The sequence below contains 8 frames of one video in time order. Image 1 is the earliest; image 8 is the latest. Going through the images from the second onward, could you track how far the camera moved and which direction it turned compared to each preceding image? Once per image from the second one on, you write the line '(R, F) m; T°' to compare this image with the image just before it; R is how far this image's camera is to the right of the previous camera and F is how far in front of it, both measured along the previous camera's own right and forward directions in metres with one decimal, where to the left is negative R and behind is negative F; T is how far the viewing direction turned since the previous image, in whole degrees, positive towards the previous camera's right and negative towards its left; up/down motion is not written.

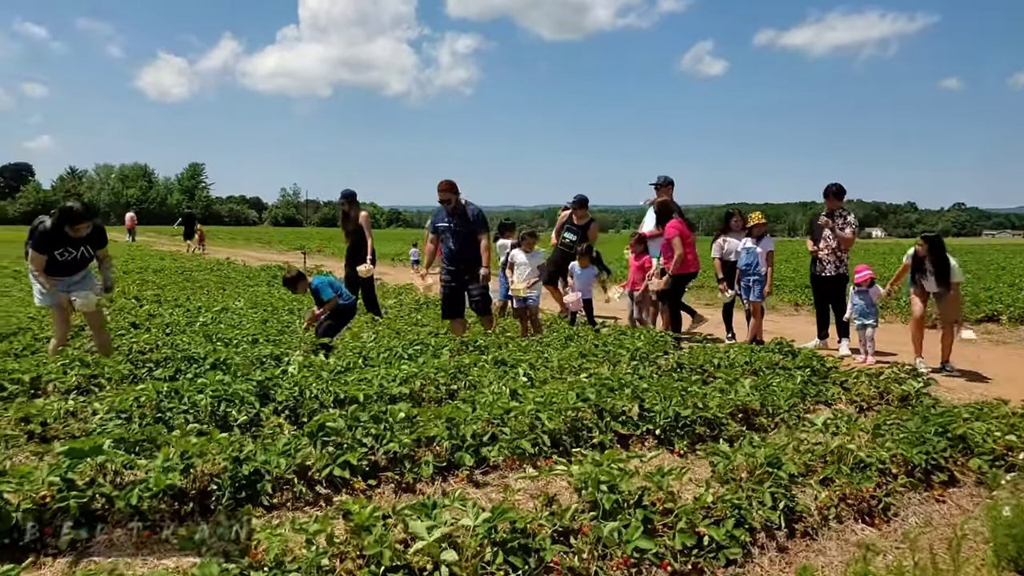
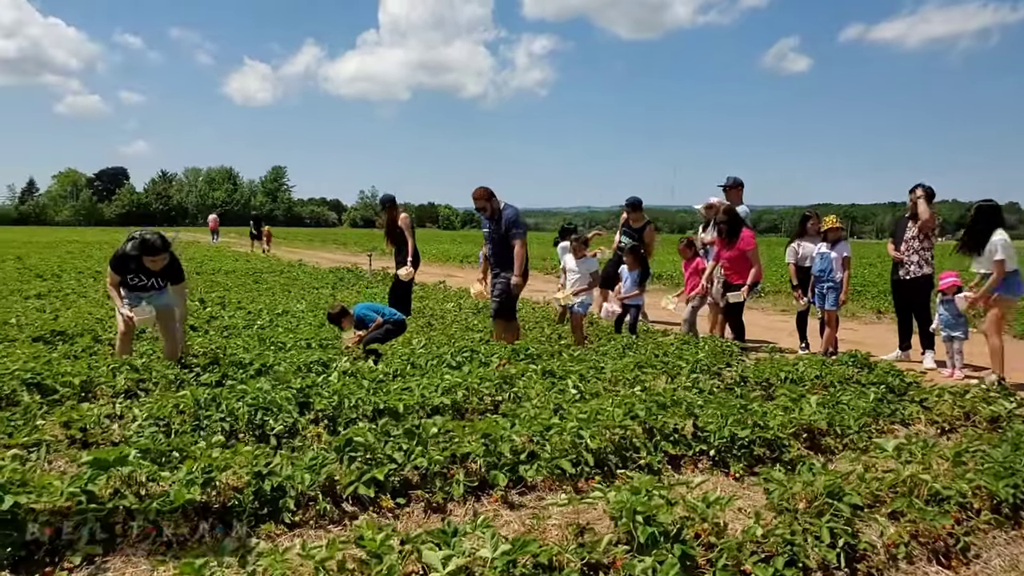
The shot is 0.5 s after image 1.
(+0.2, +0.2) m; -5°
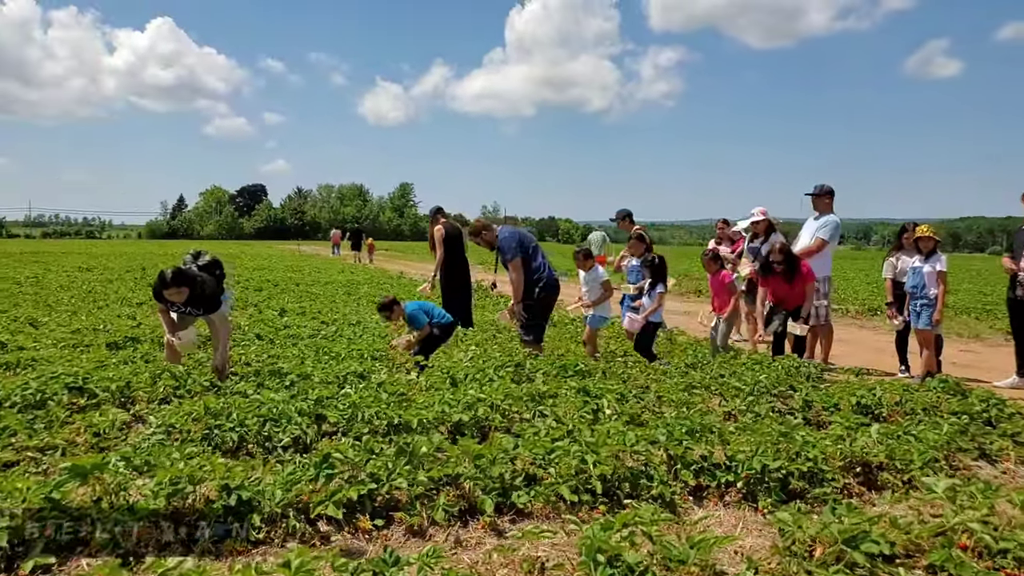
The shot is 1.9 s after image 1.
(+0.6, +0.3) m; -9°
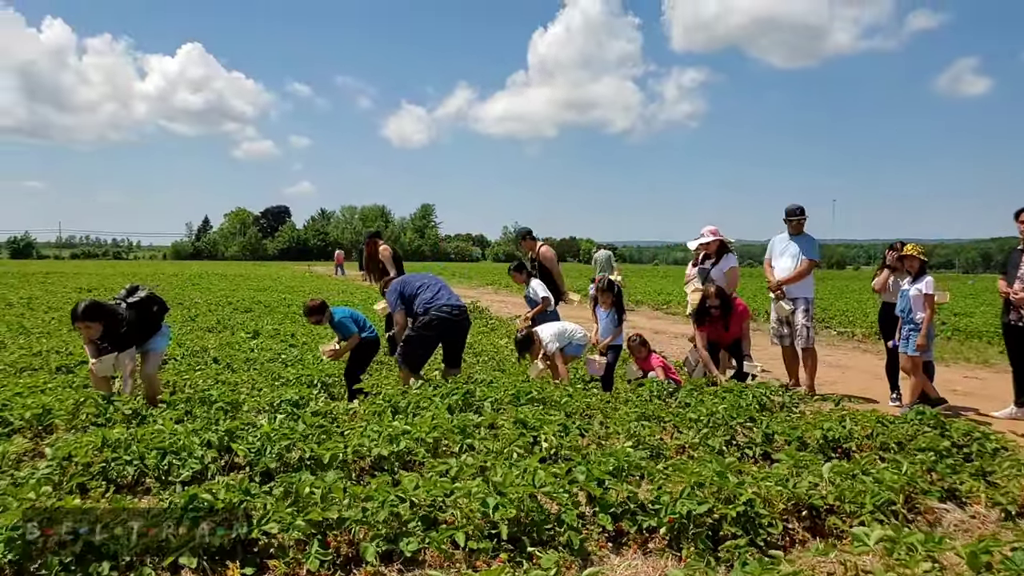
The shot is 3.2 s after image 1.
(+0.6, +0.3) m; -1°
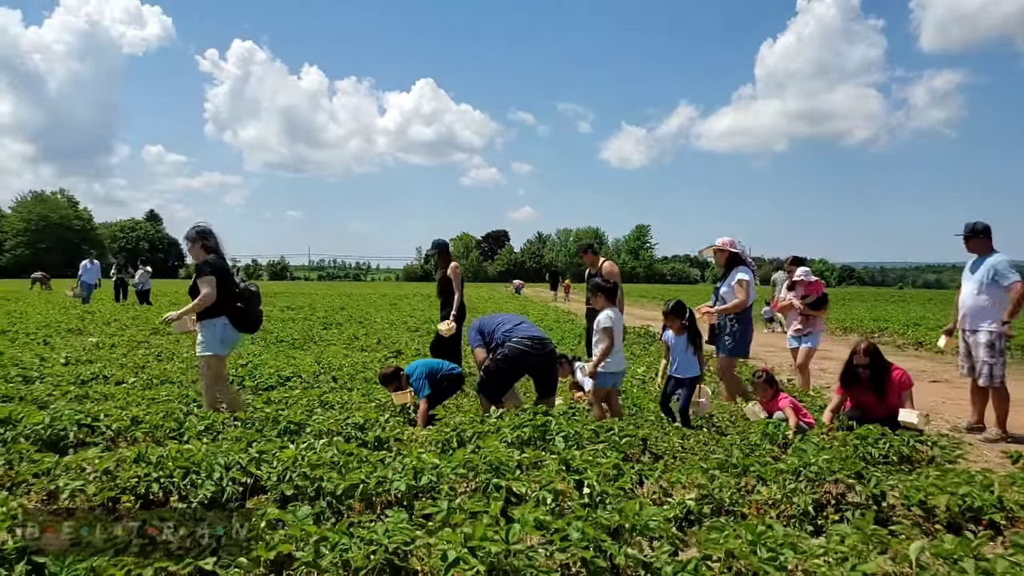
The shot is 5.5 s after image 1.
(+1.0, +0.6) m; -15°
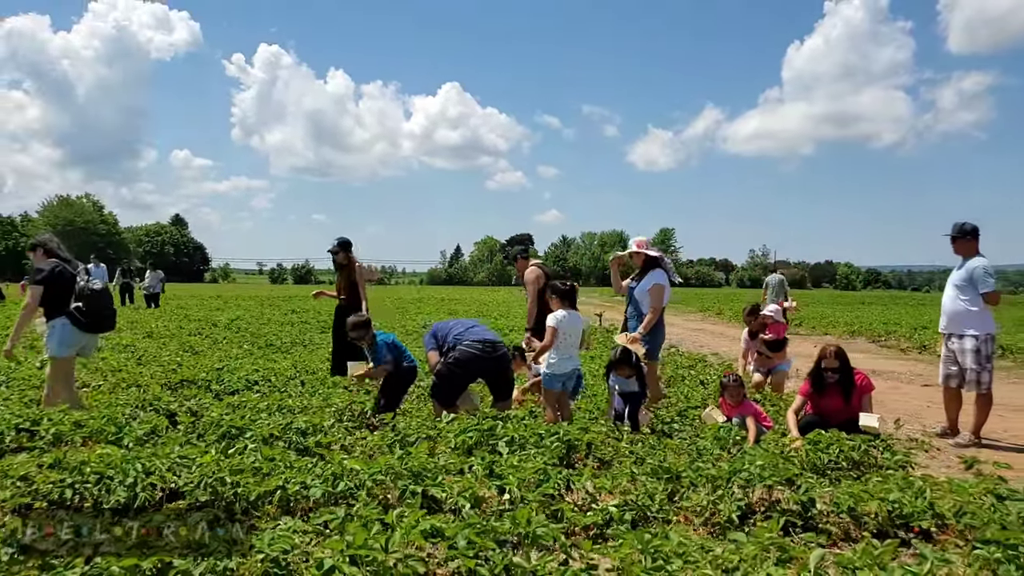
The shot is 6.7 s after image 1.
(+0.6, +0.1) m; -2°
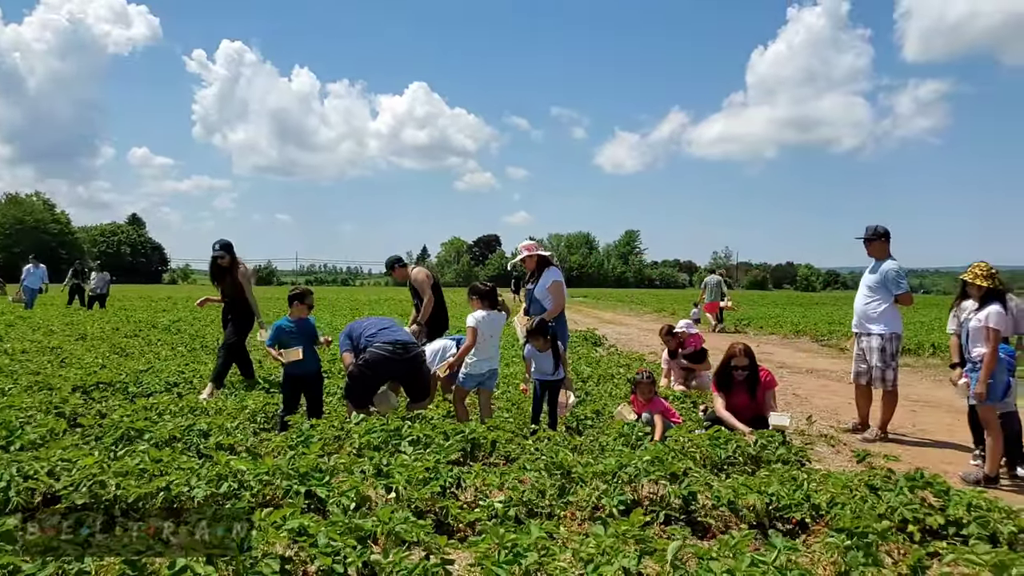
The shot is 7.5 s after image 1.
(+0.5, -0.1) m; +2°
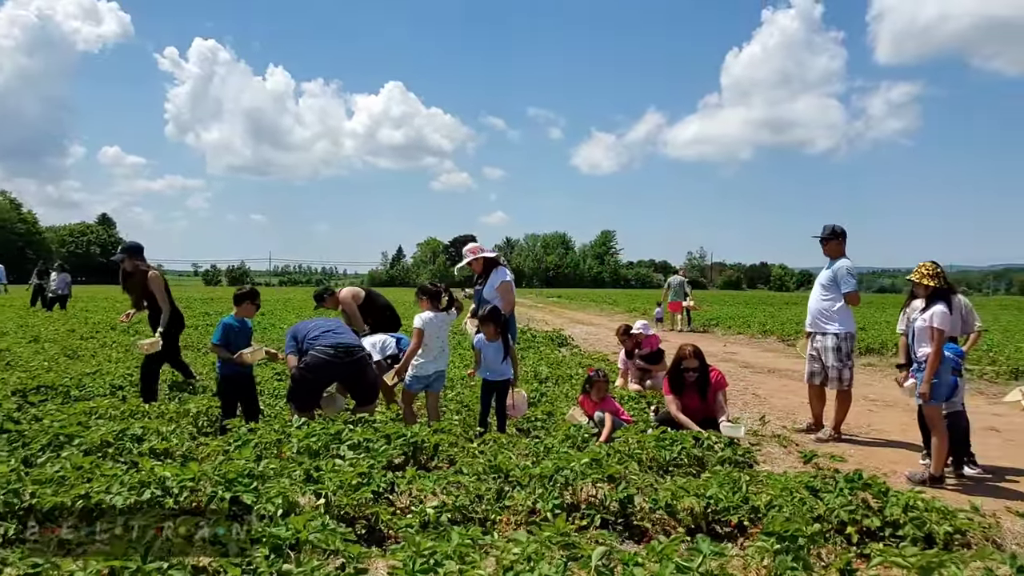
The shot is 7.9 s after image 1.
(+0.2, +0.1) m; +2°
